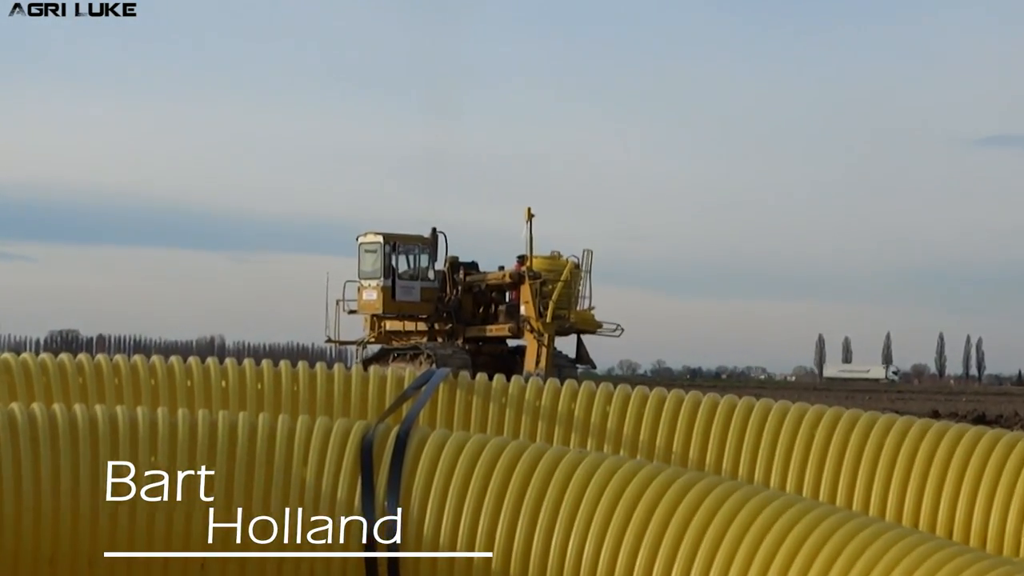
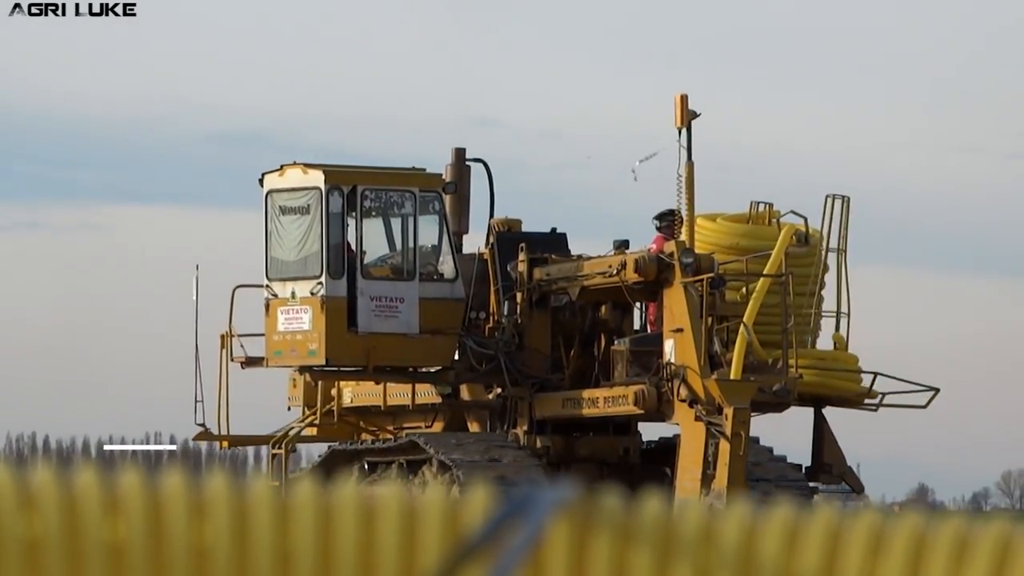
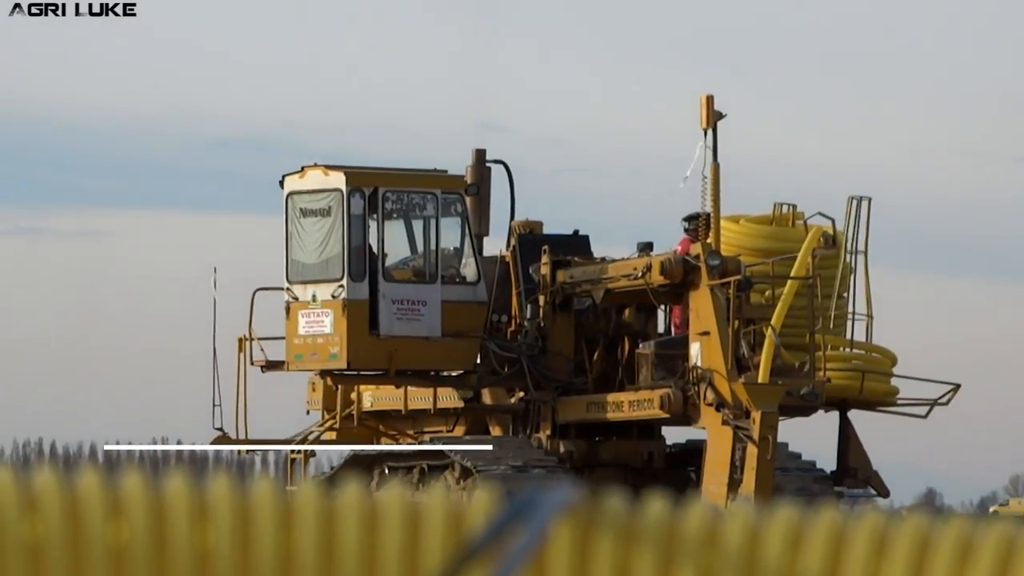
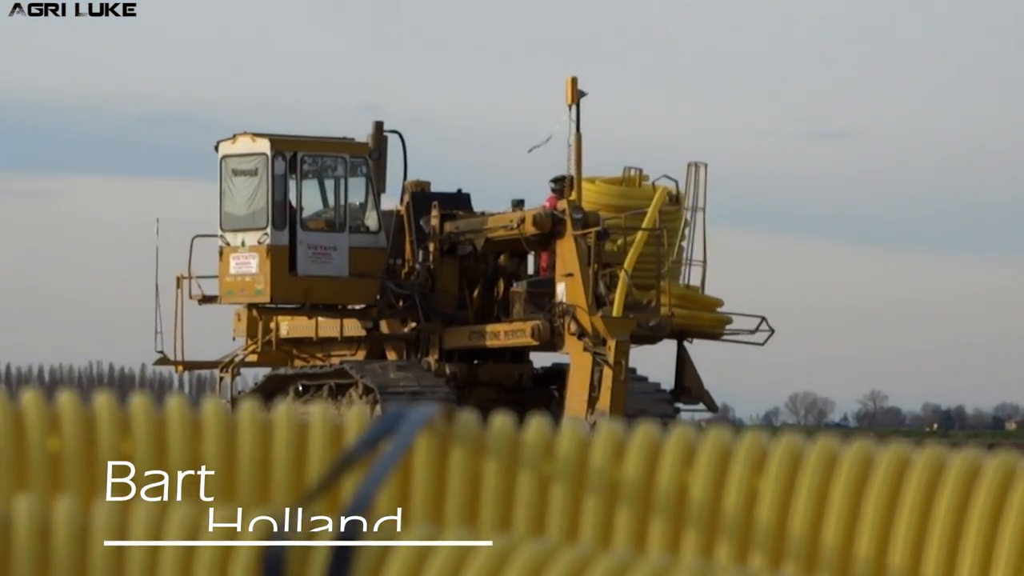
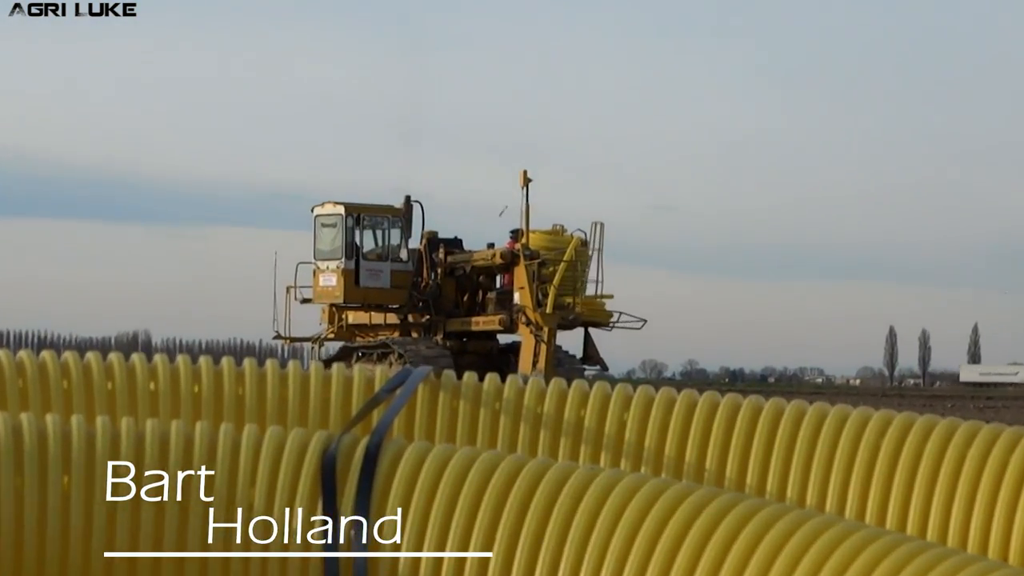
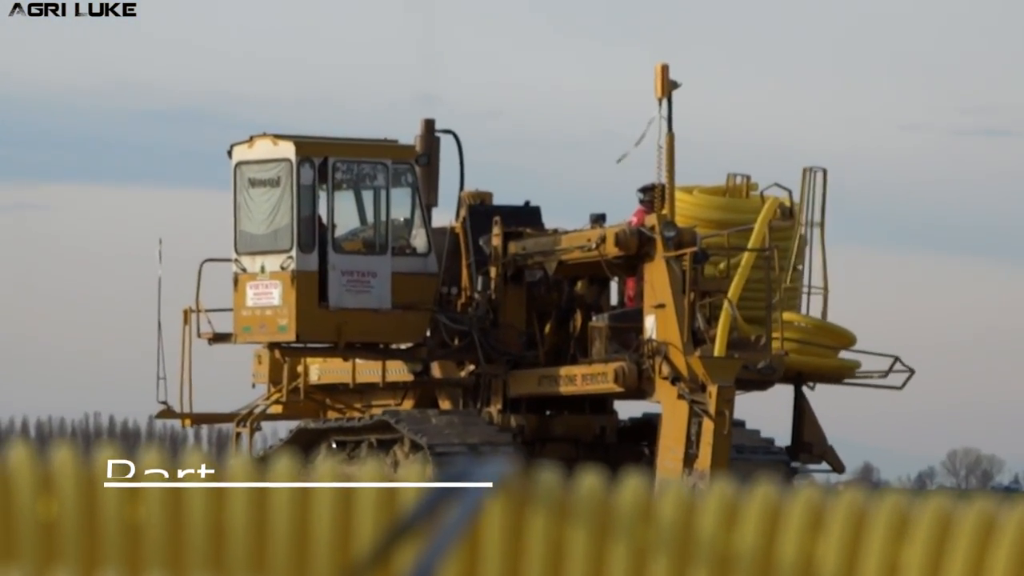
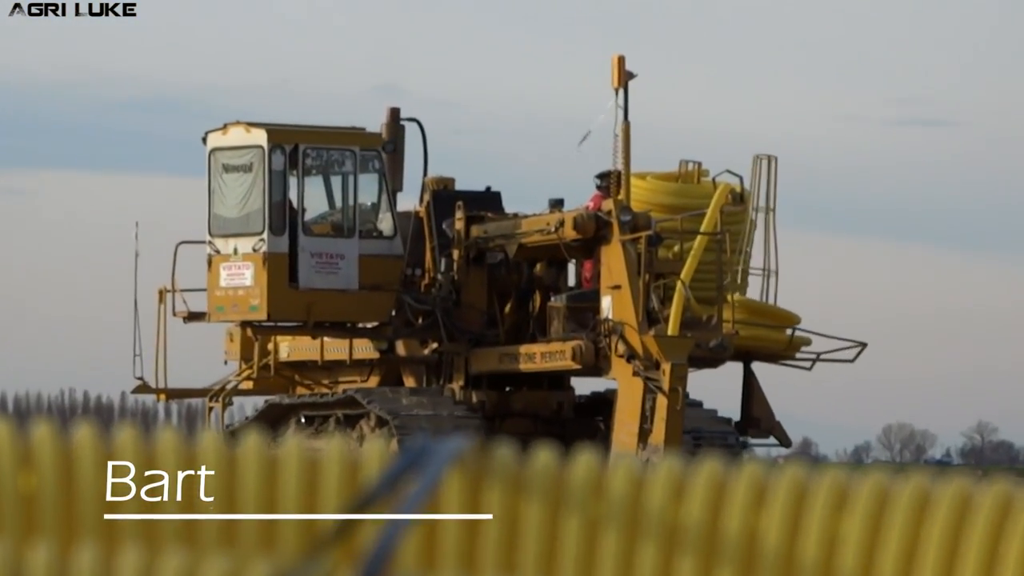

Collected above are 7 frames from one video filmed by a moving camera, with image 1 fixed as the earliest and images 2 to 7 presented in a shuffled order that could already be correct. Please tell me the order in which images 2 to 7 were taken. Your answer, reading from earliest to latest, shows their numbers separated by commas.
5, 4, 7, 6, 3, 2
